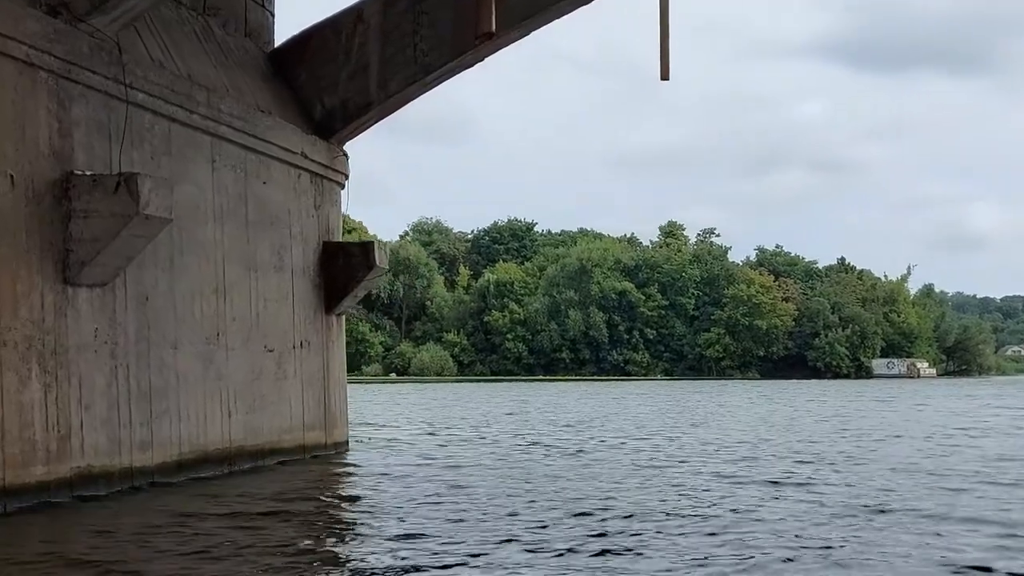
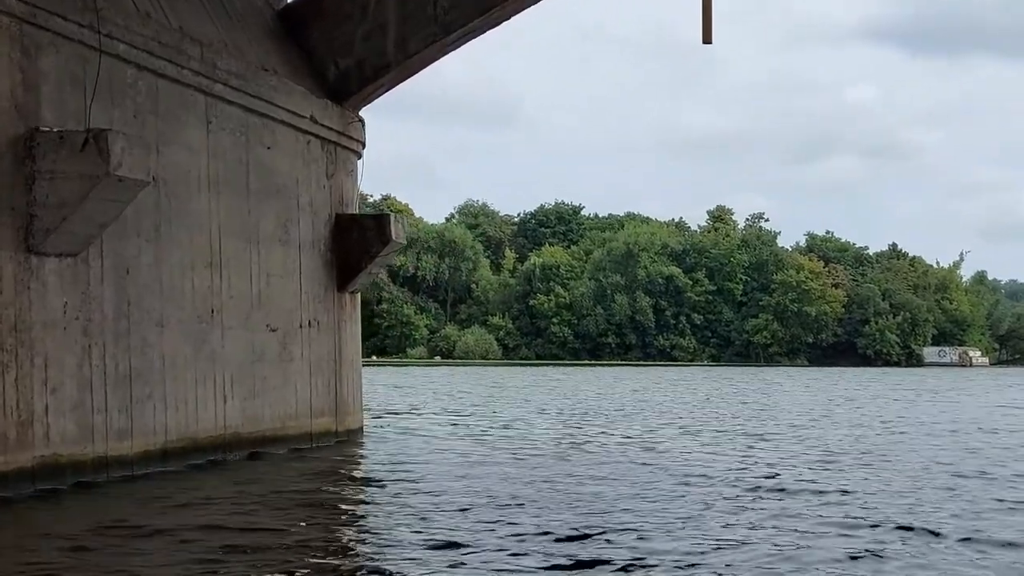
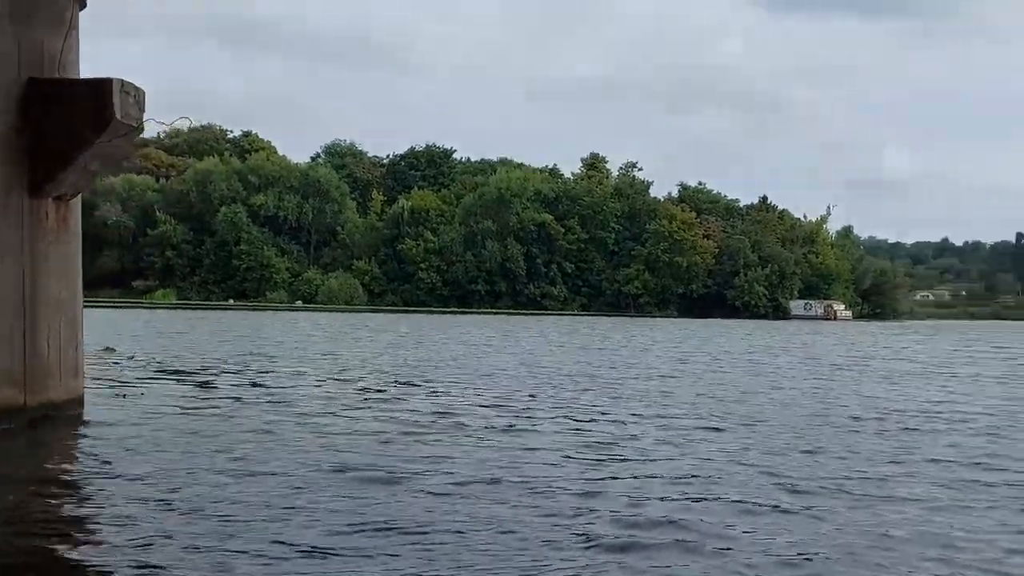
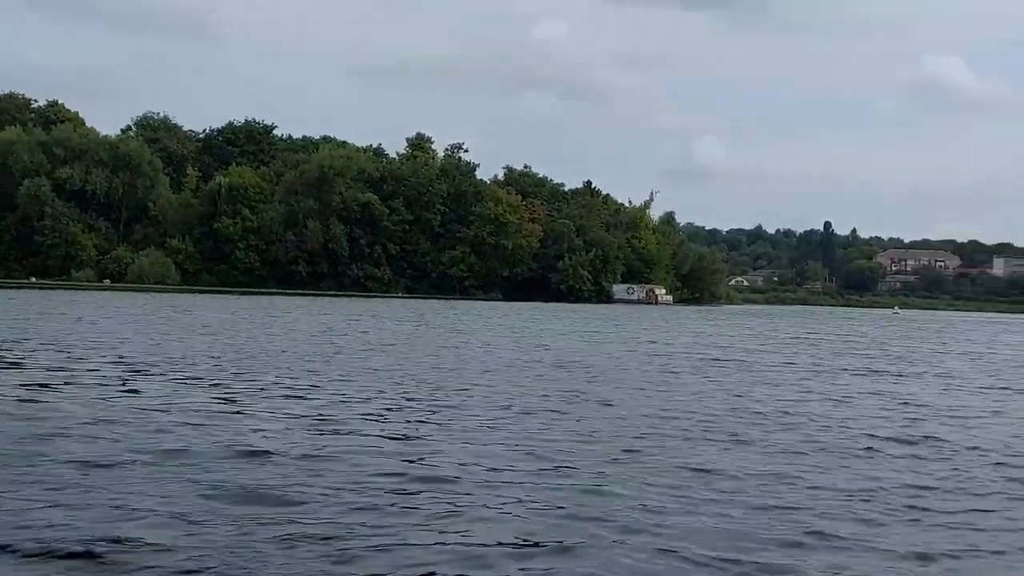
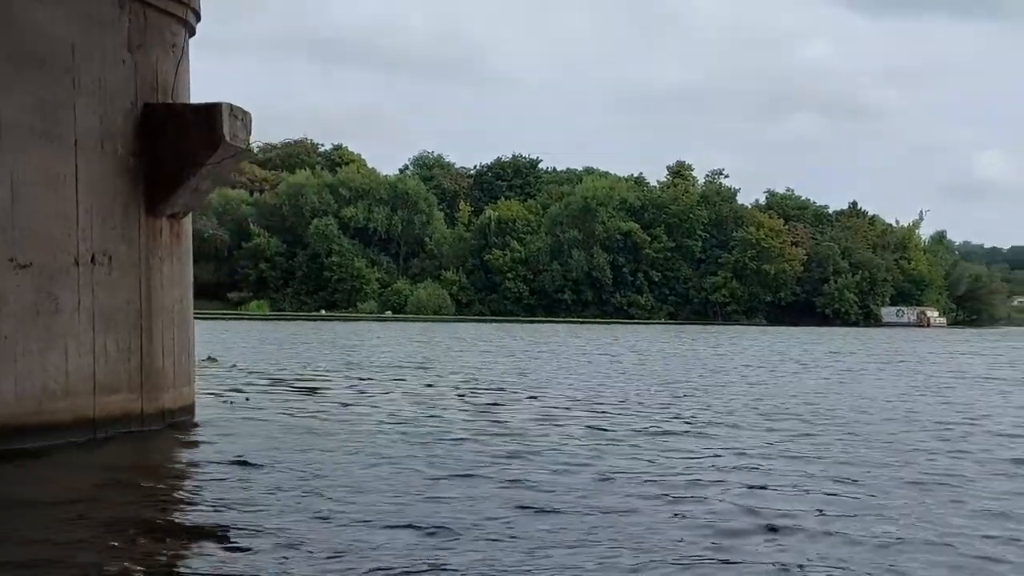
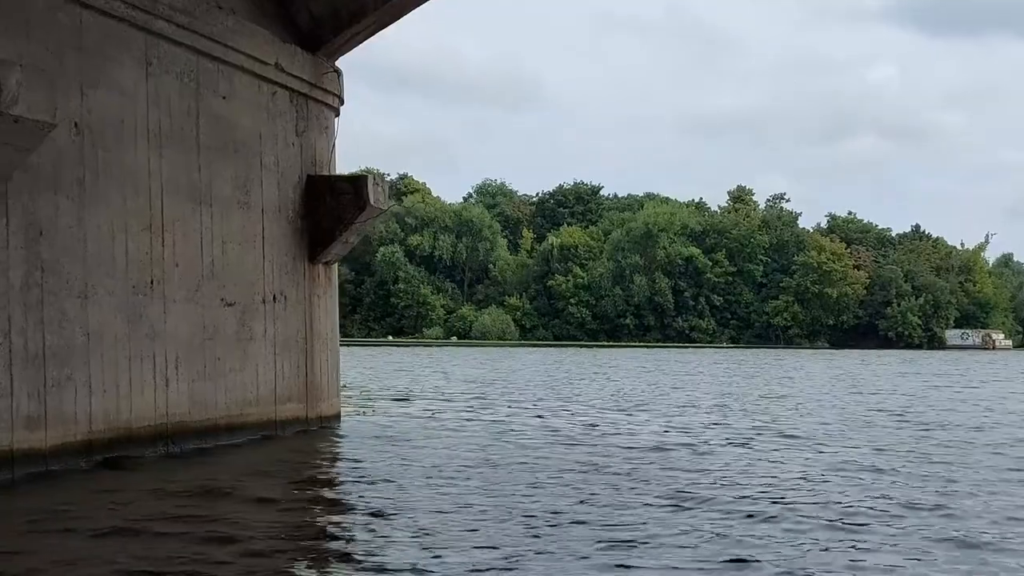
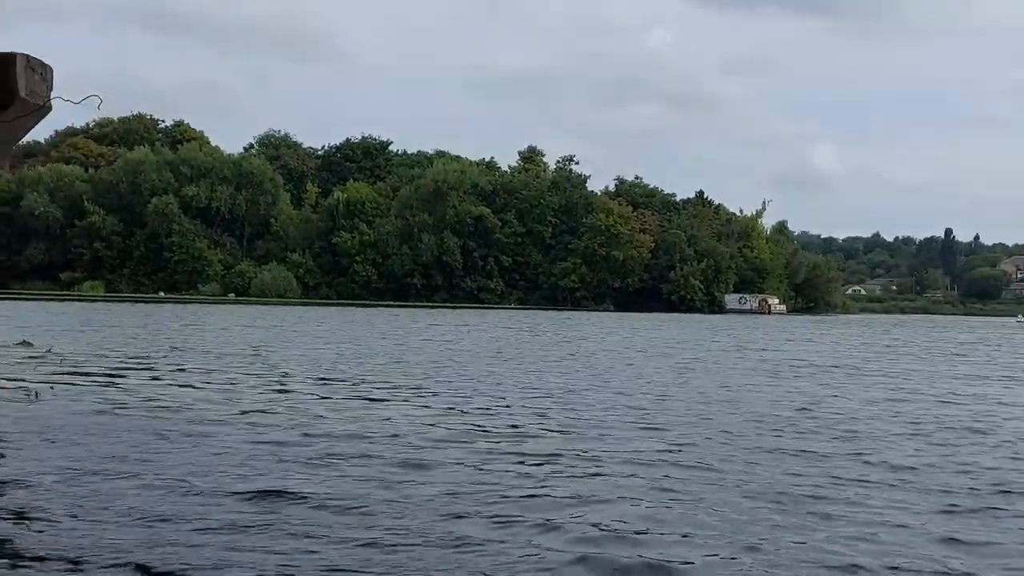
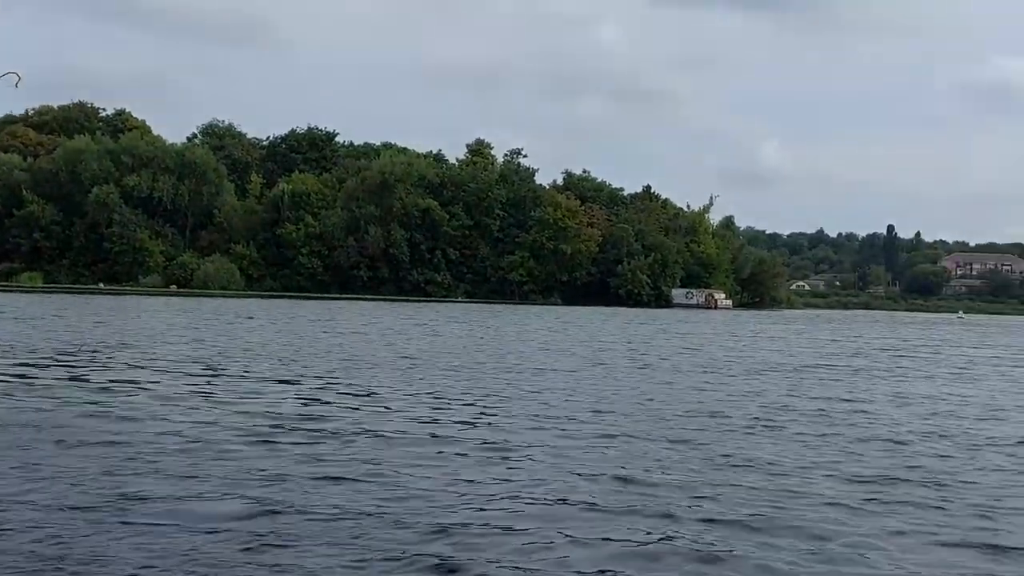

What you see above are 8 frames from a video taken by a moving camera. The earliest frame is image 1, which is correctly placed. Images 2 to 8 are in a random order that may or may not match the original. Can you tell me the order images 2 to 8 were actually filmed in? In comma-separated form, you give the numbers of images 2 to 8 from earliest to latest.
2, 6, 5, 3, 7, 8, 4
